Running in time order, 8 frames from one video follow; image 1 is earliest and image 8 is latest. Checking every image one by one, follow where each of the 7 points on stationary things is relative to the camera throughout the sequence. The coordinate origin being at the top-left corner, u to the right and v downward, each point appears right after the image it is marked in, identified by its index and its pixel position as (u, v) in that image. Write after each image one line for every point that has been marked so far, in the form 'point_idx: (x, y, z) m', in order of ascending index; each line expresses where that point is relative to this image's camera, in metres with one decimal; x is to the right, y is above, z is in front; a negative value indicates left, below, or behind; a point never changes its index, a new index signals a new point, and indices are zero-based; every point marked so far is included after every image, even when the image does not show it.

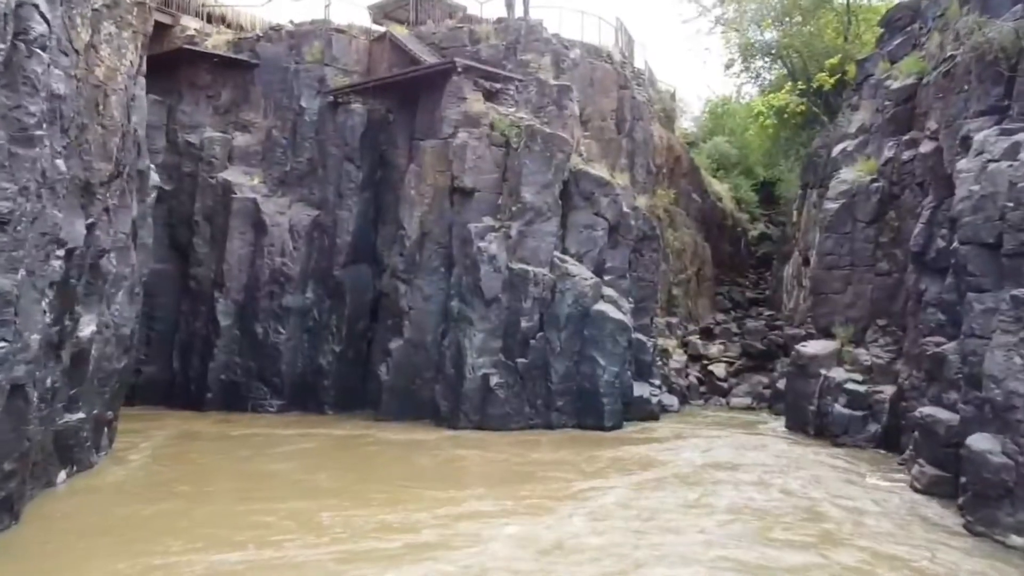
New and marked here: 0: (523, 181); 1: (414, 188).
0: (+0.2, +2.4, +18.1) m
1: (-2.4, +2.4, +19.0) m
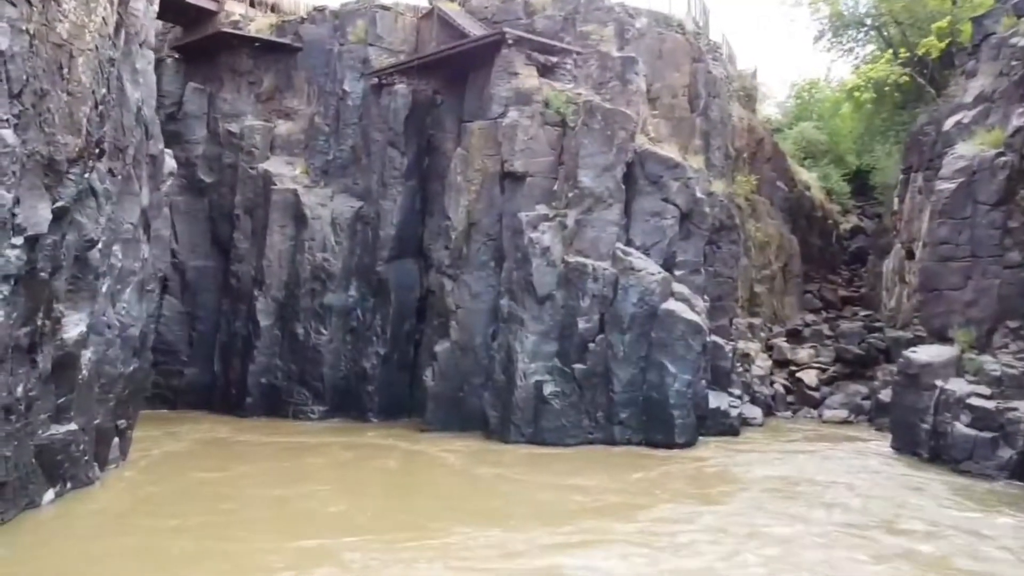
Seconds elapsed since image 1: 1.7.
0: (+1.4, +2.5, +16.0) m
1: (-1.1, +2.5, +17.2) m
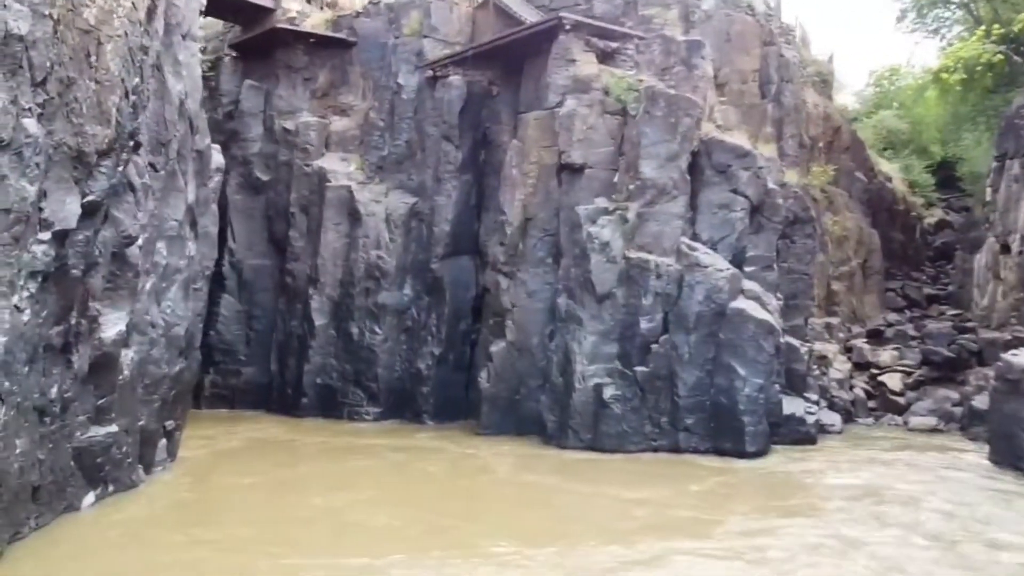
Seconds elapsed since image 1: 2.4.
0: (+2.5, +2.5, +15.1) m
1: (+0.1, +2.5, +16.5) m
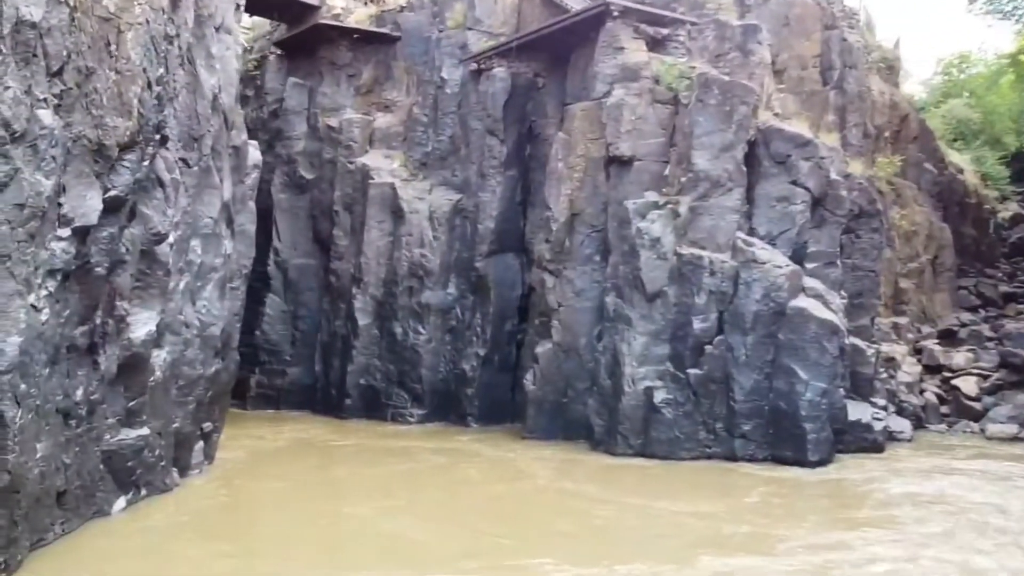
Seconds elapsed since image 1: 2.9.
0: (+3.3, +2.6, +14.3) m
1: (+1.0, +2.5, +15.9) m
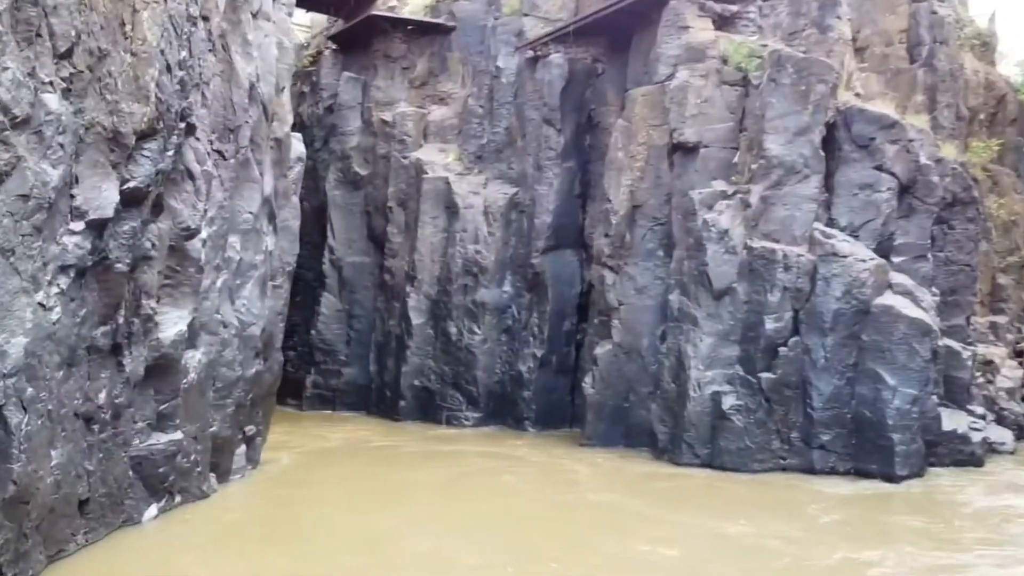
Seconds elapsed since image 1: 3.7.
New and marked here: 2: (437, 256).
0: (+4.2, +2.6, +13.2) m
1: (+2.0, +2.6, +14.9) m
2: (-1.7, +0.7, +18.0) m
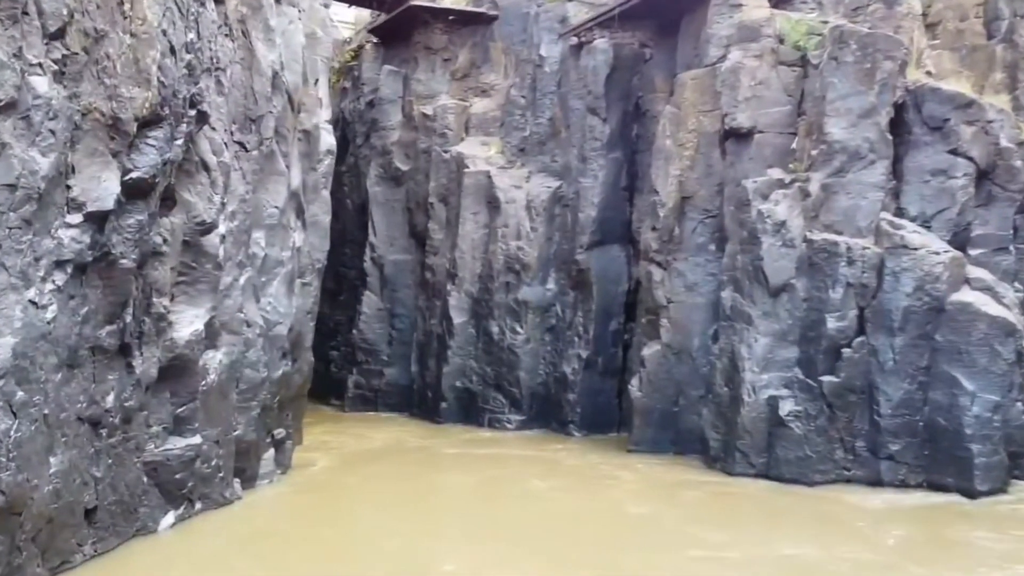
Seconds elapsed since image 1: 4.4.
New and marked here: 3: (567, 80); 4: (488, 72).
0: (+4.8, +2.7, +12.1) m
1: (+2.8, +2.6, +14.0) m
2: (-0.7, +0.8, +17.3) m
3: (+1.2, +4.4, +17.1) m
4: (-0.6, +5.1, +18.9) m
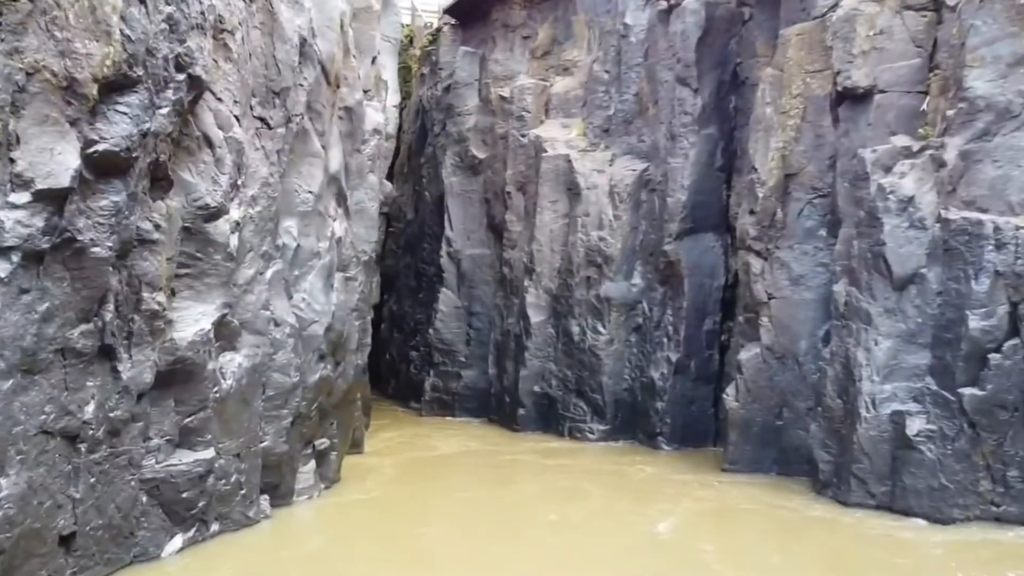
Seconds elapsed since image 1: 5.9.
0: (+5.6, +2.8, +9.9) m
1: (+3.9, +2.7, +12.0) m
2: (+0.9, +0.8, +15.8) m
3: (+2.7, +4.5, +15.2) m
4: (+1.2, +5.2, +17.3) m
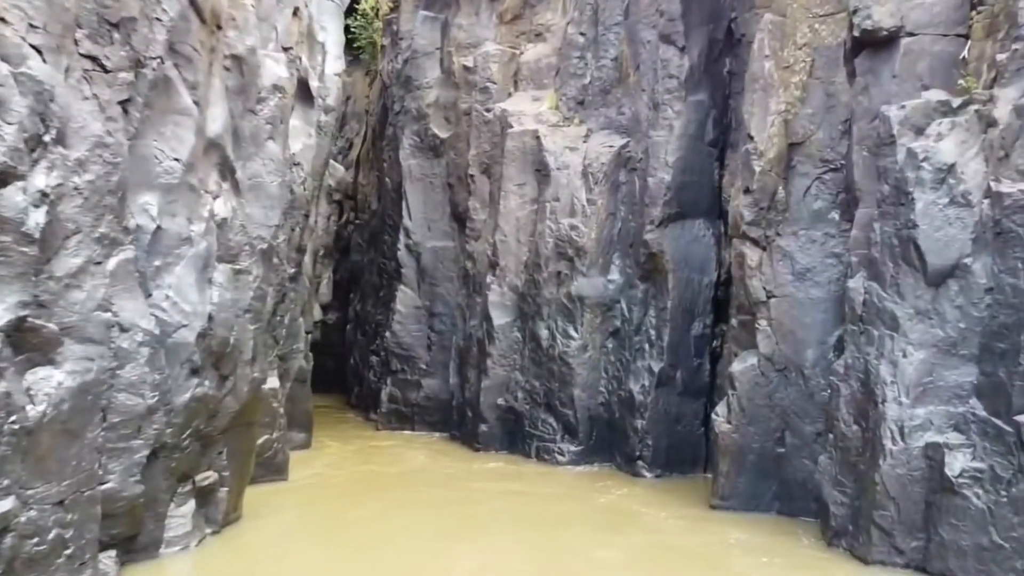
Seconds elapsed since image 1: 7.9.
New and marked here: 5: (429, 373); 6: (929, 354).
0: (+4.9, +2.8, +7.6) m
1: (+3.2, +2.8, +9.8) m
2: (+0.2, +0.9, +13.6) m
3: (+2.0, +4.5, +13.0) m
4: (+0.5, +5.2, +15.1) m
5: (-1.6, -1.7, +16.0) m
6: (+4.0, -0.6, +7.6) m
